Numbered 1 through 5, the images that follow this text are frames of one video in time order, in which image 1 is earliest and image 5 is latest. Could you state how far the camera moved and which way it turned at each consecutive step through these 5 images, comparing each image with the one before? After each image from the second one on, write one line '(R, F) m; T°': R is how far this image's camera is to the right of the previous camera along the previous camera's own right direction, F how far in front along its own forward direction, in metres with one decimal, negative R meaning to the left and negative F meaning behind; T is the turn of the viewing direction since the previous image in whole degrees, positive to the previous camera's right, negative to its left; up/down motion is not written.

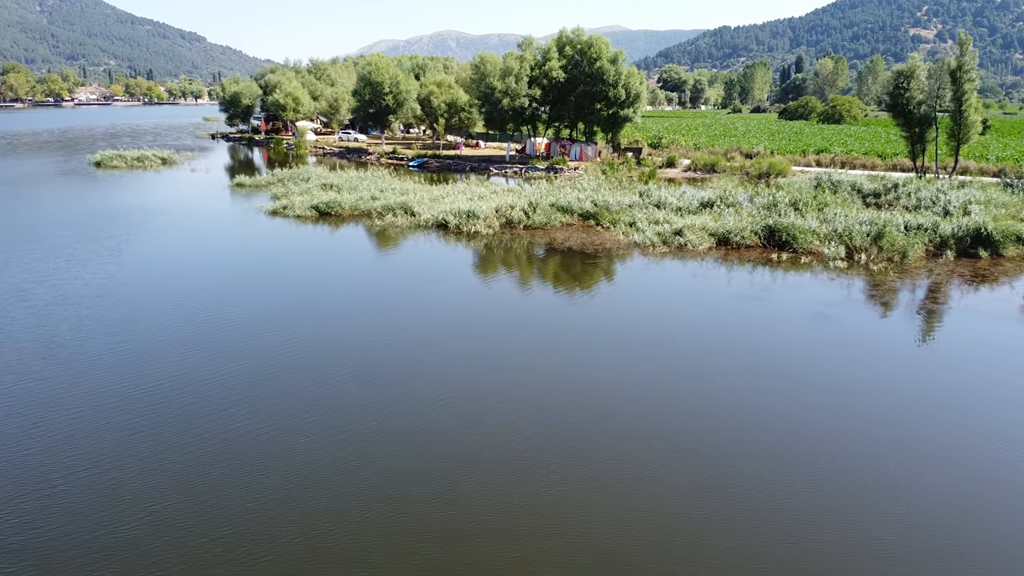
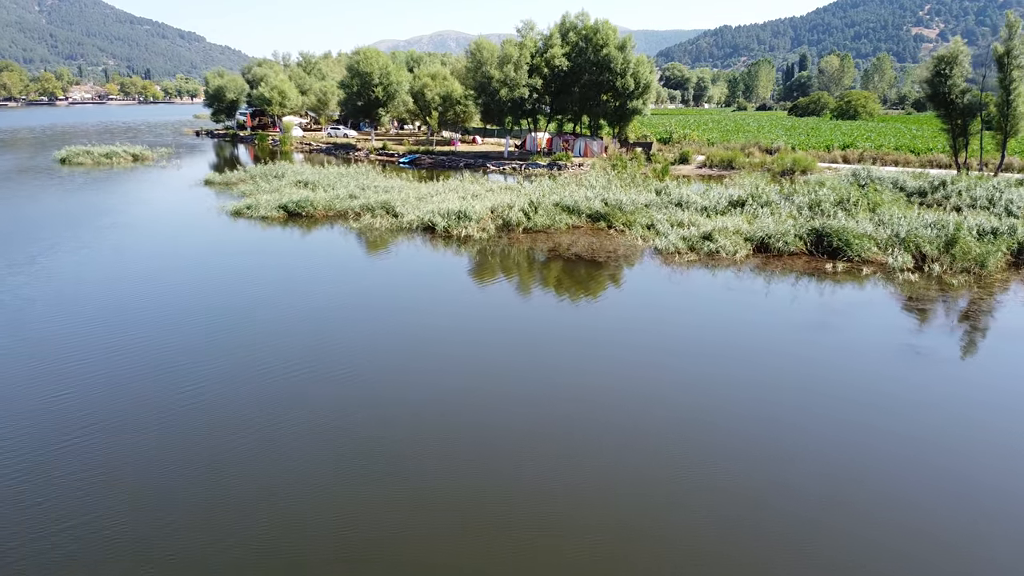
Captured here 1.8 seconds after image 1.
(0.0, +2.6) m; 0°
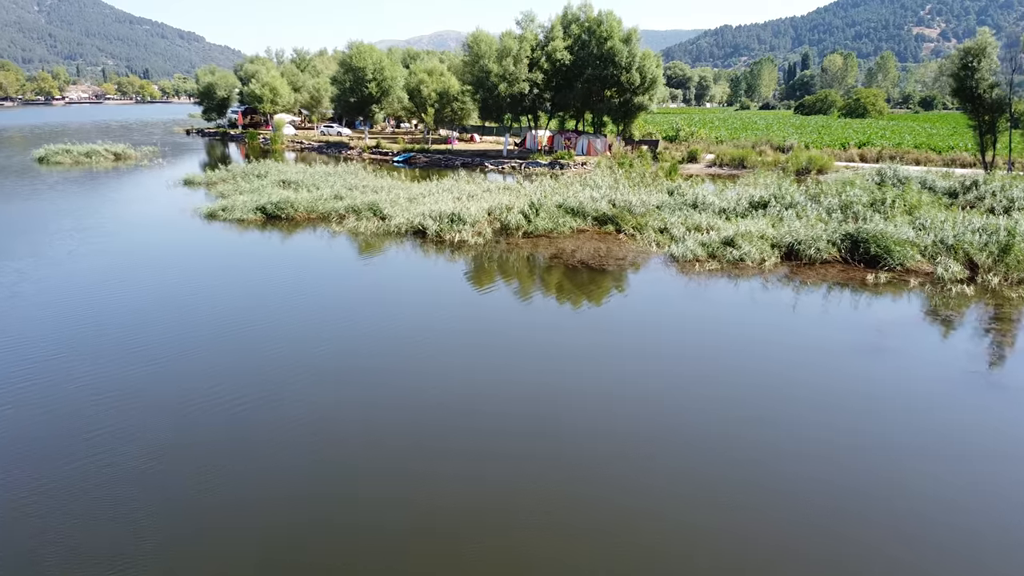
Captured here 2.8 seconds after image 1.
(0.0, +1.5) m; 0°
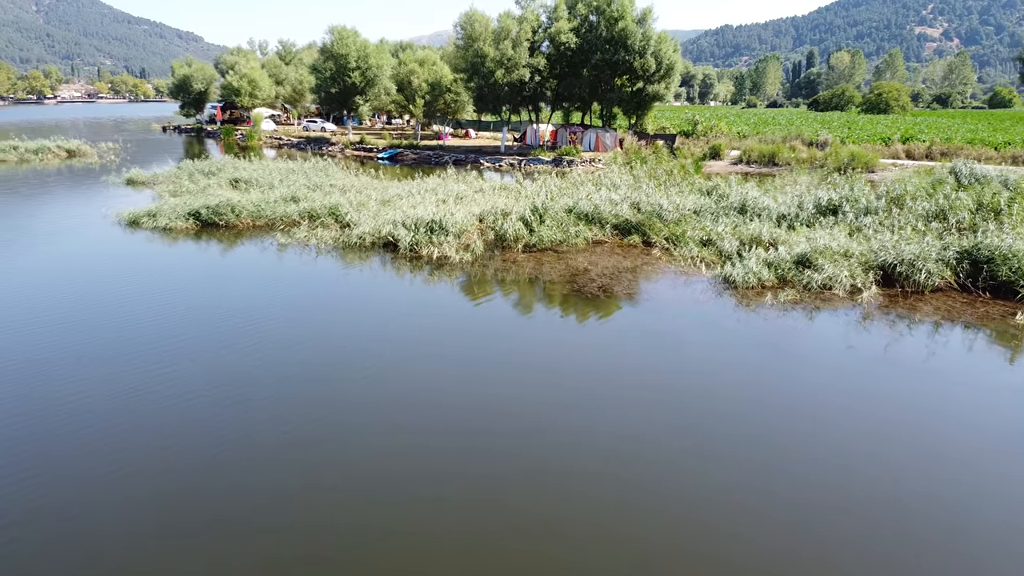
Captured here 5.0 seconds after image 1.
(0.0, +3.3) m; 0°
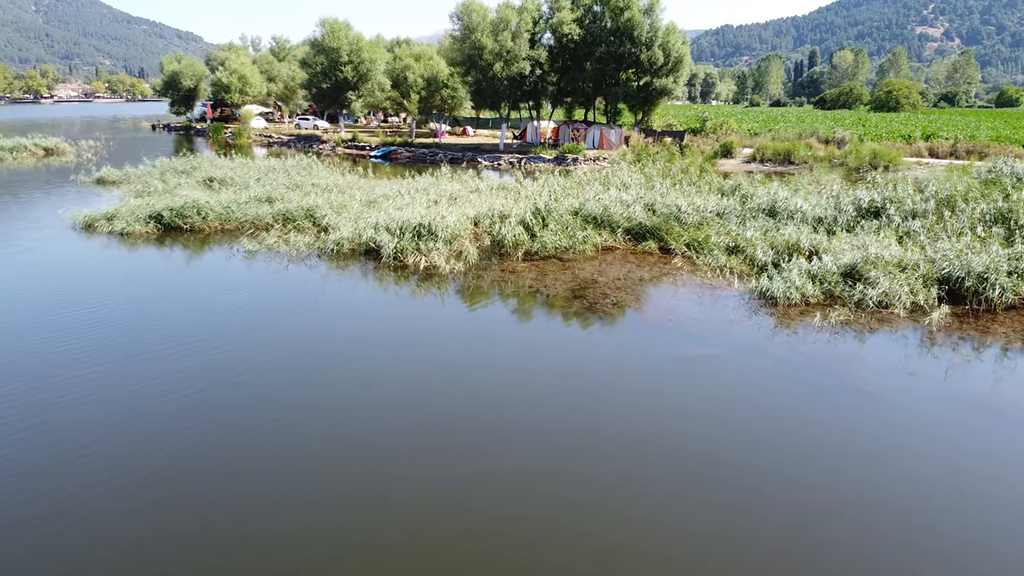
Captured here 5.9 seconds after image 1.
(0.0, +1.4) m; 0°
